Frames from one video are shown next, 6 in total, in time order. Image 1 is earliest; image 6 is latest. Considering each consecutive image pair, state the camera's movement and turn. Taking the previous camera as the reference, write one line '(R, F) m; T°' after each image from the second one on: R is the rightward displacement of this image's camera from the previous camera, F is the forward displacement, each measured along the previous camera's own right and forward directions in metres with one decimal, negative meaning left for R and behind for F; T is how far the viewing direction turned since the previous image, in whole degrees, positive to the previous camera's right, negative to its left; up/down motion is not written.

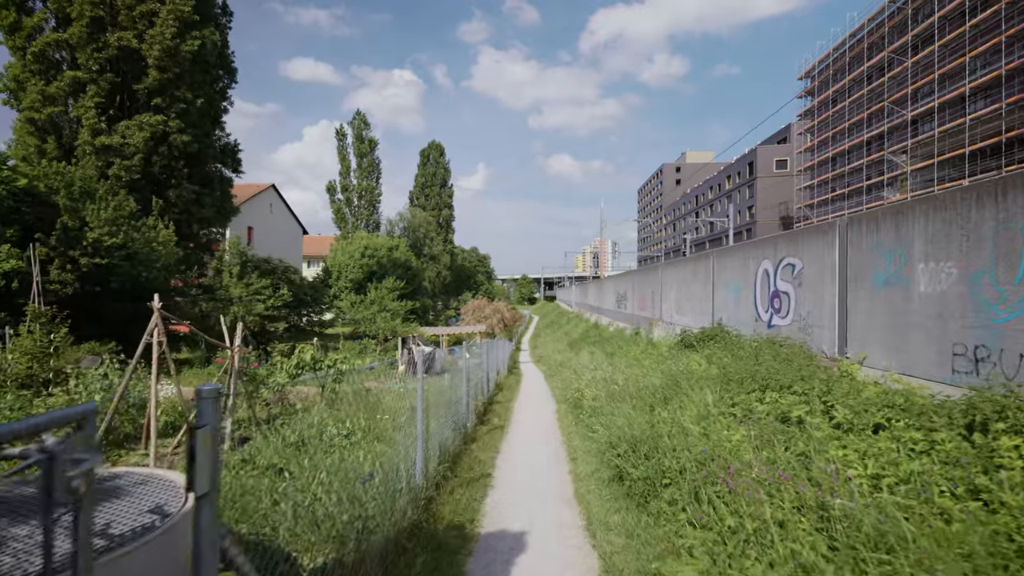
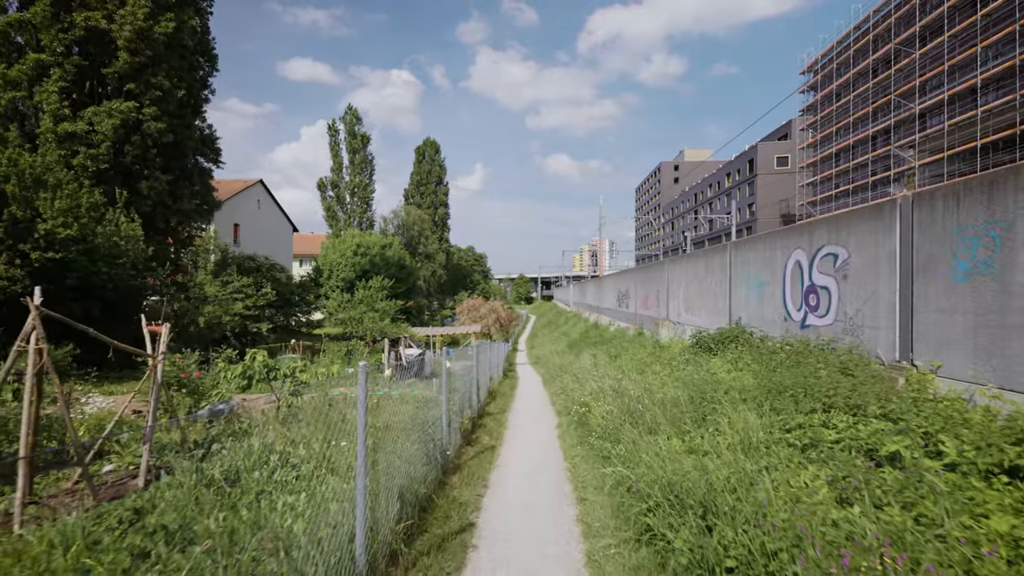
(+0.1, +1.4) m; 0°
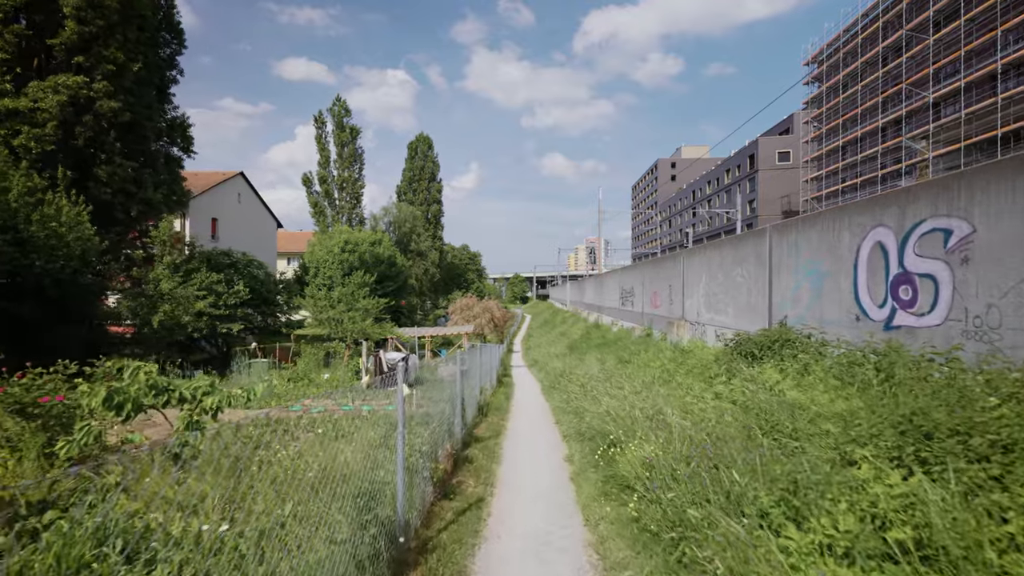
(0.0, +2.1) m; +1°
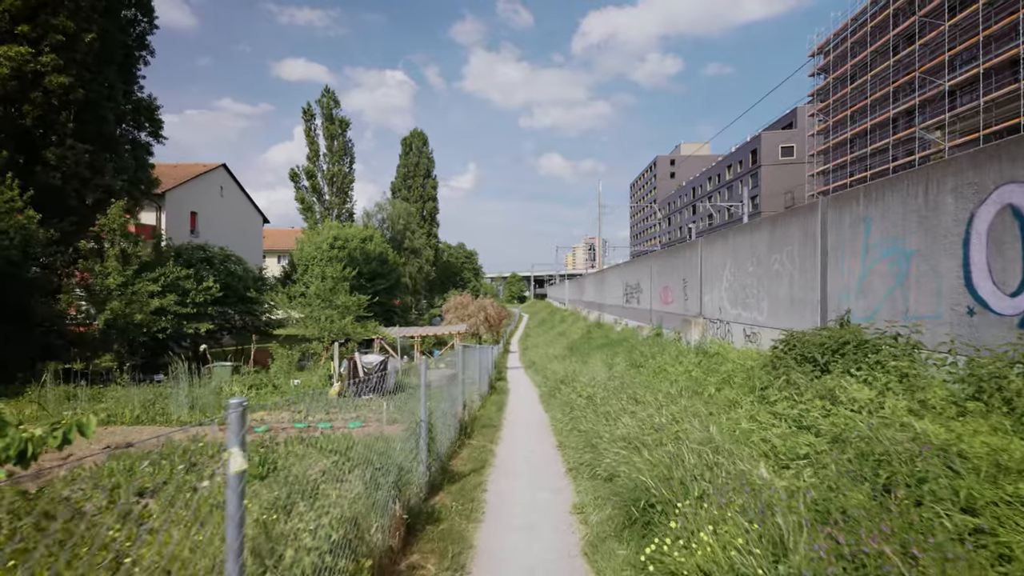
(+0.1, +1.9) m; 0°
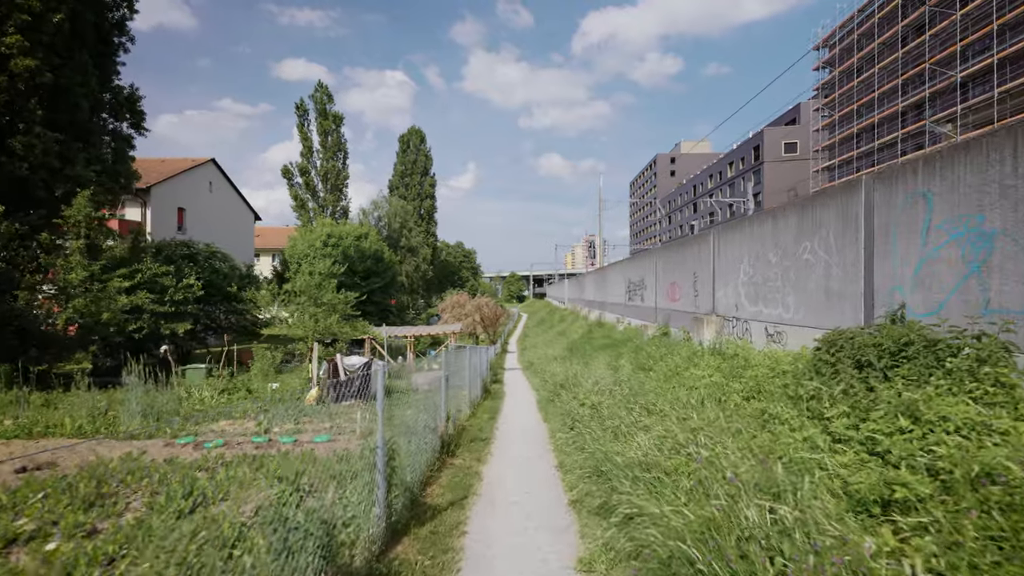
(+0.1, +1.2) m; 0°
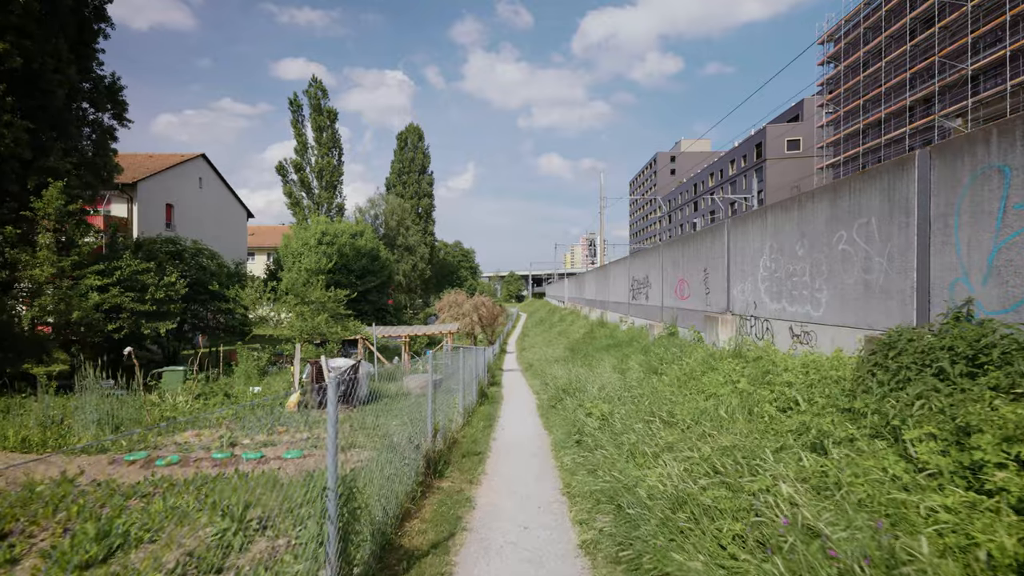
(0.0, +0.9) m; 0°
